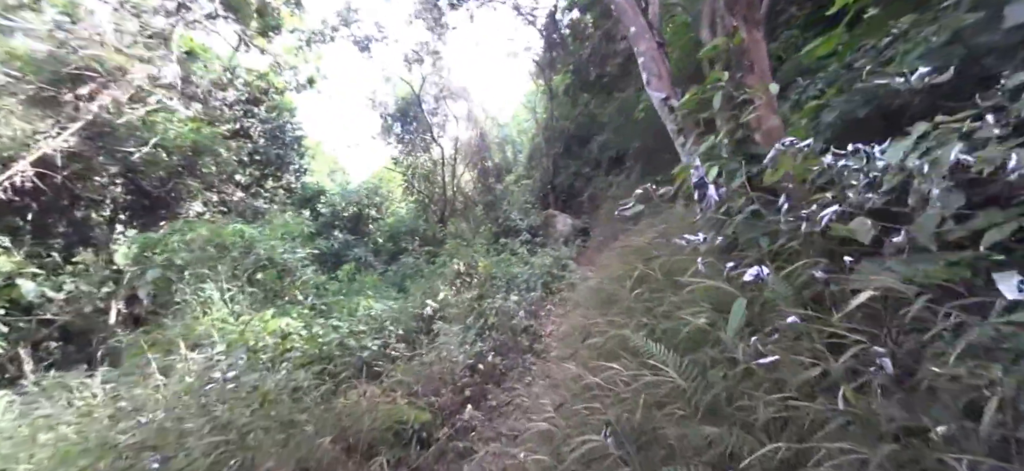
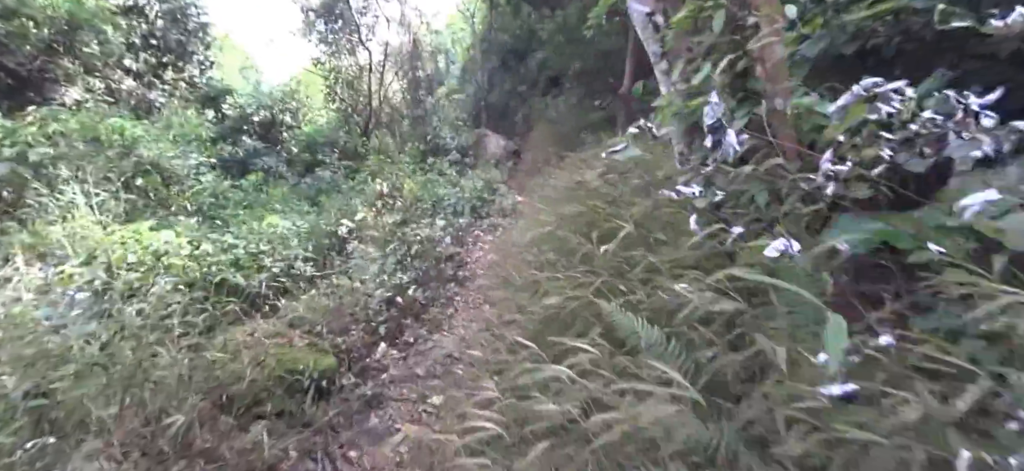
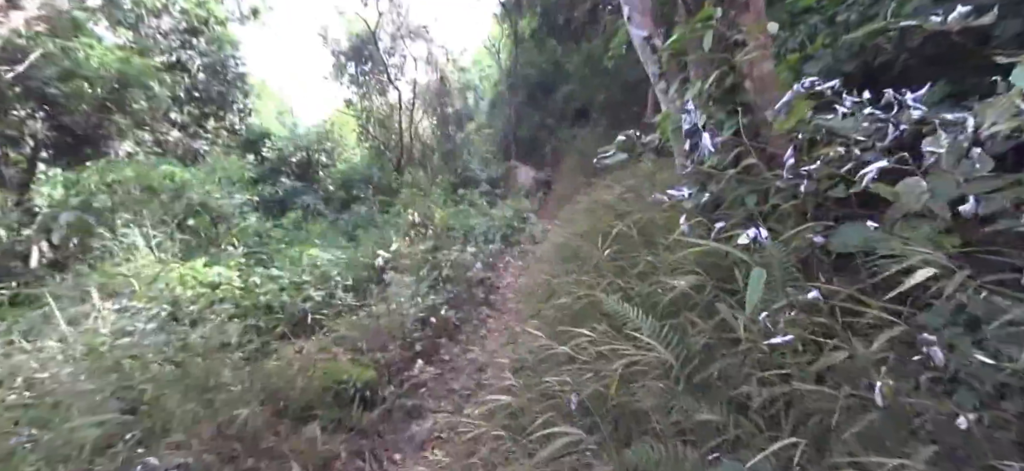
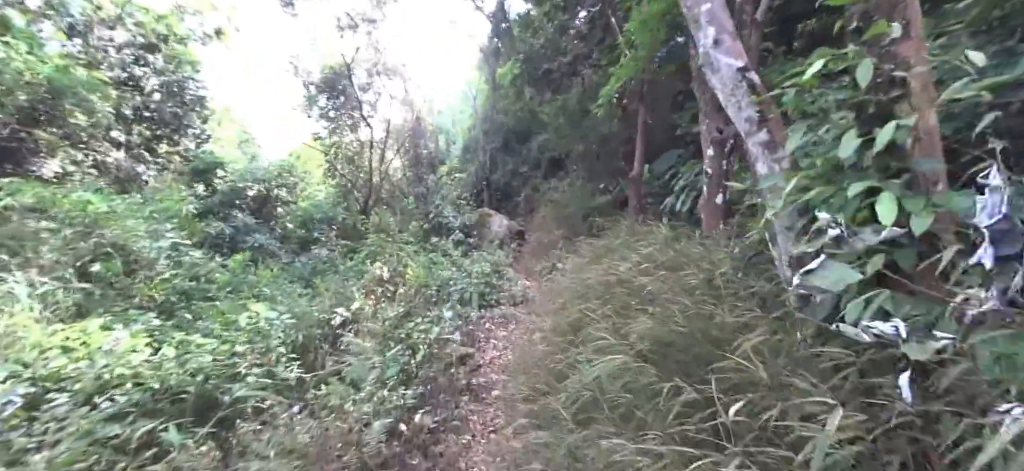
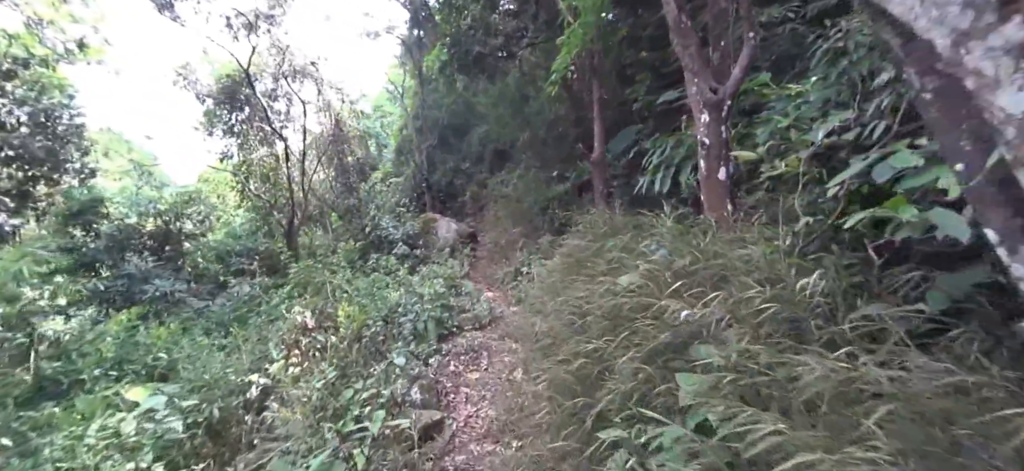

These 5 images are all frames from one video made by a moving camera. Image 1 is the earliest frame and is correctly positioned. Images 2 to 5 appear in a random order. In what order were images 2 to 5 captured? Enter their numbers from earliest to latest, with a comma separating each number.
3, 2, 4, 5
